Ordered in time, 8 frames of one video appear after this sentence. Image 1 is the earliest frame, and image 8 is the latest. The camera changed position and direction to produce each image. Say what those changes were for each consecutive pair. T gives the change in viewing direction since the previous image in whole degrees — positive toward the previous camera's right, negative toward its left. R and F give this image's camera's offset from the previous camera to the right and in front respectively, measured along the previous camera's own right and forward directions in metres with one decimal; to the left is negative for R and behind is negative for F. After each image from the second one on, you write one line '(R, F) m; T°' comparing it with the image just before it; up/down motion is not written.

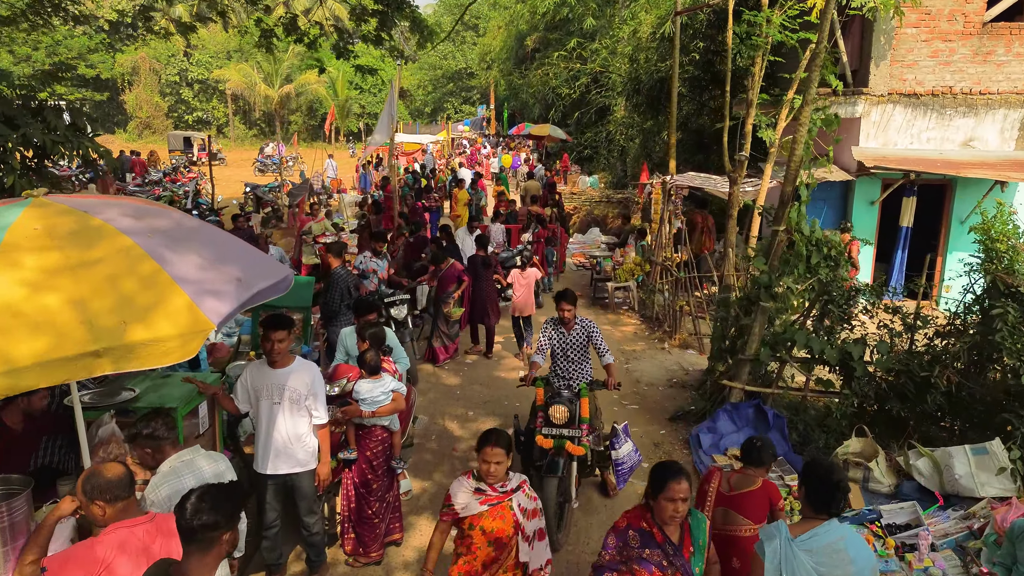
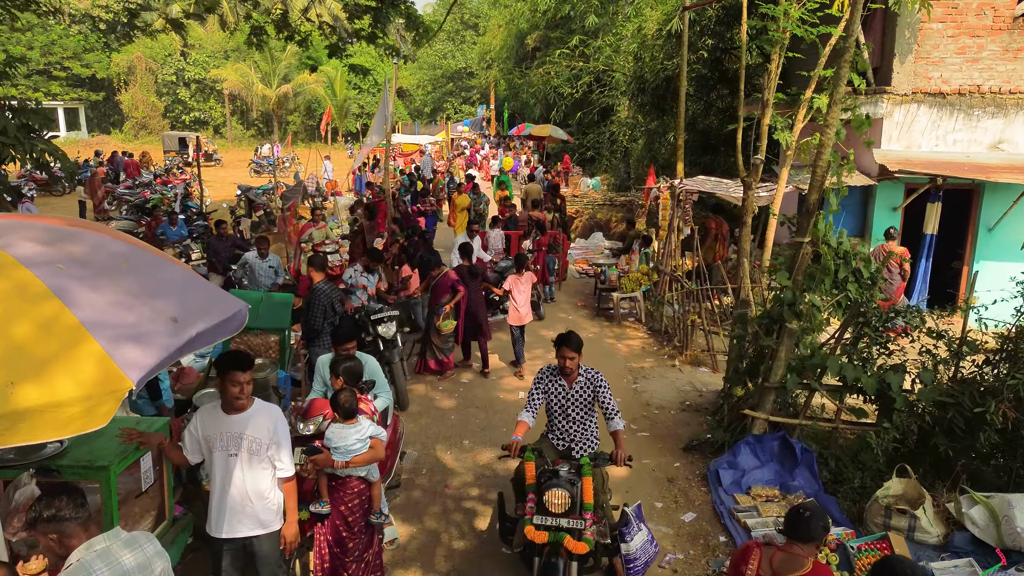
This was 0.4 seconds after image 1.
(0.0, +0.6) m; 0°
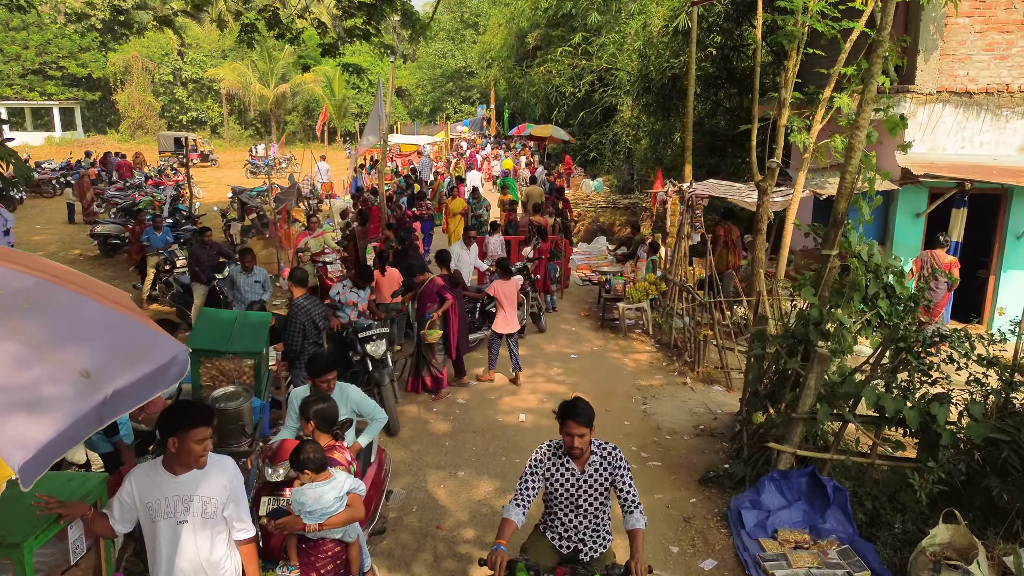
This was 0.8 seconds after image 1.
(0.0, +0.5) m; 0°
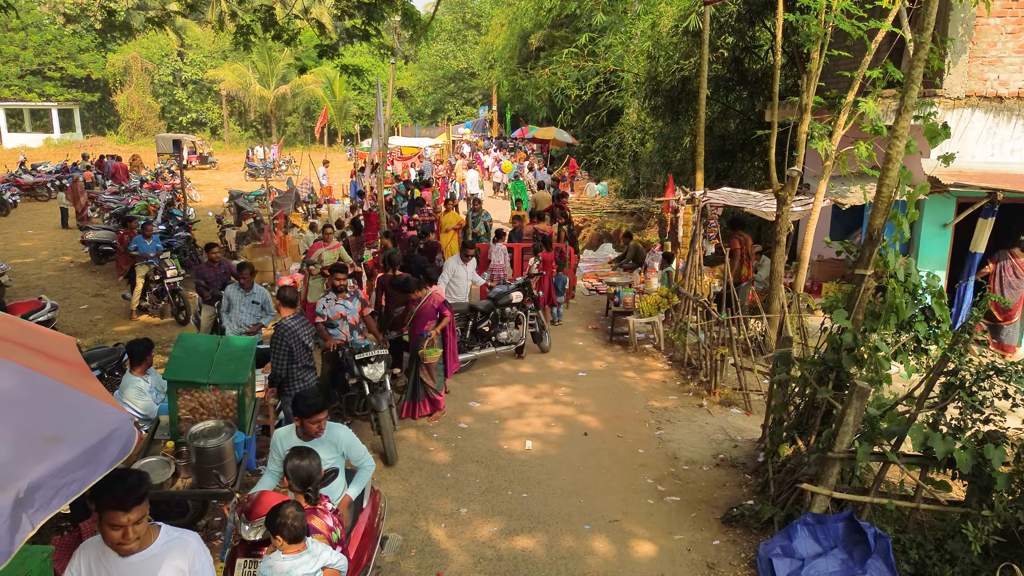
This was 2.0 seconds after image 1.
(0.0, +0.5) m; 0°
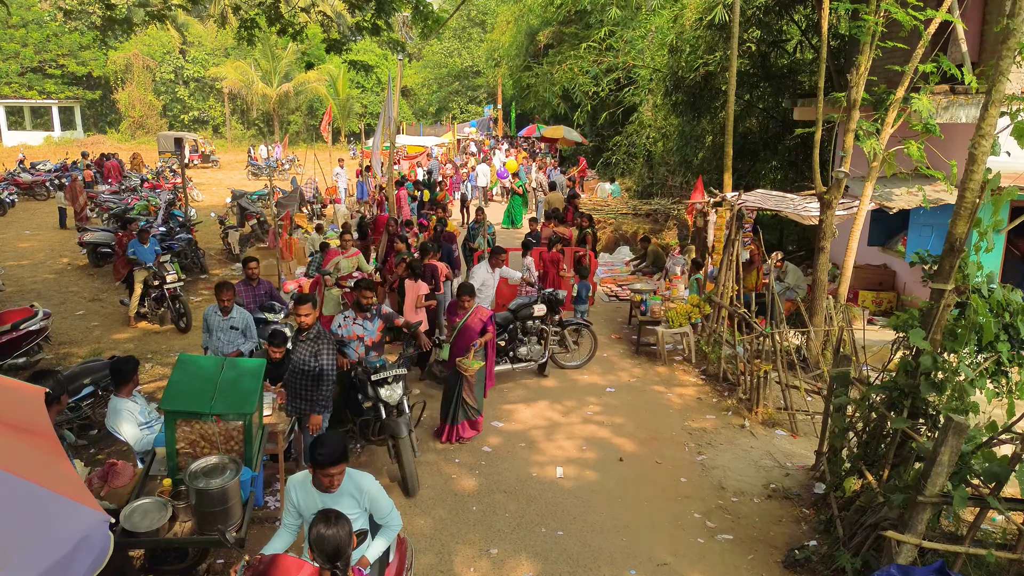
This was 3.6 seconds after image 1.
(-0.2, +0.6) m; 0°
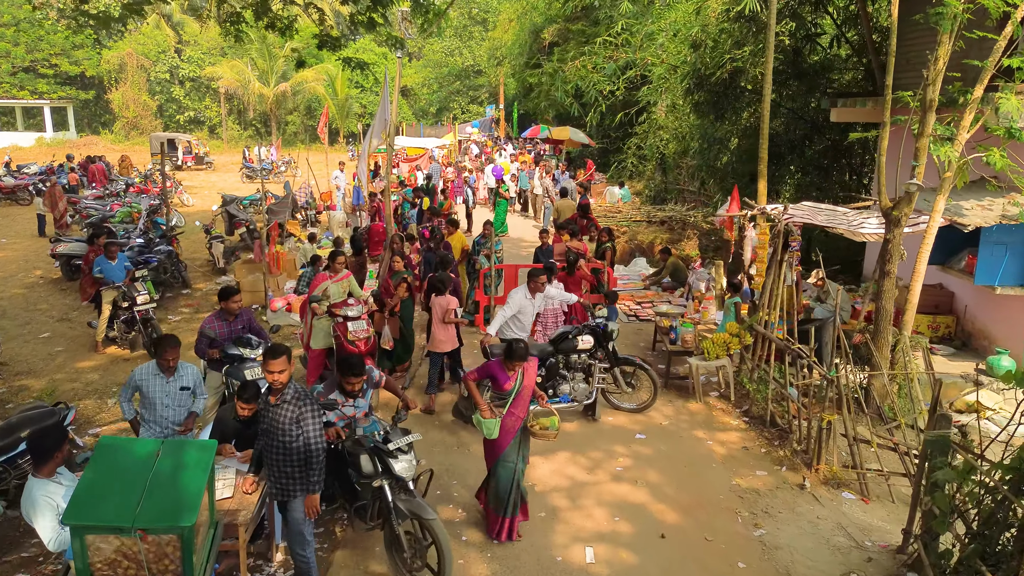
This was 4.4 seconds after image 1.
(-0.1, +1.1) m; 0°
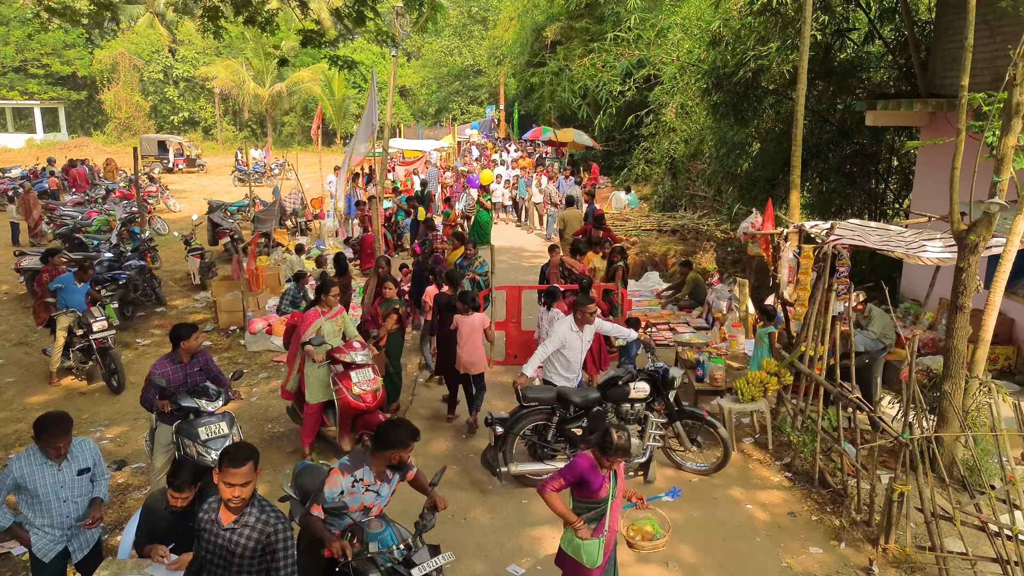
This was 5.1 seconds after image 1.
(0.0, +1.0) m; 0°
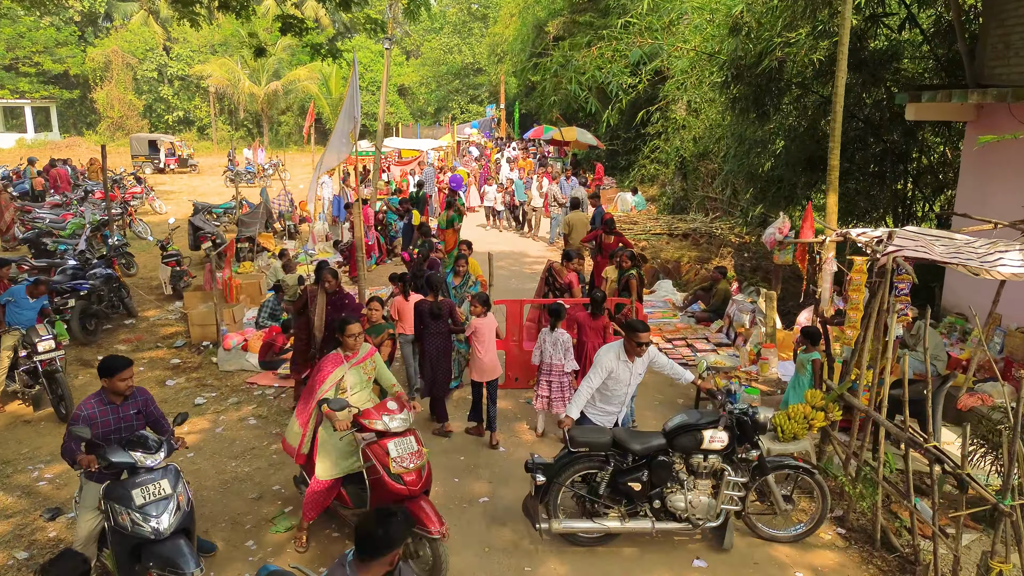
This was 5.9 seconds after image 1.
(0.0, +1.0) m; 0°
